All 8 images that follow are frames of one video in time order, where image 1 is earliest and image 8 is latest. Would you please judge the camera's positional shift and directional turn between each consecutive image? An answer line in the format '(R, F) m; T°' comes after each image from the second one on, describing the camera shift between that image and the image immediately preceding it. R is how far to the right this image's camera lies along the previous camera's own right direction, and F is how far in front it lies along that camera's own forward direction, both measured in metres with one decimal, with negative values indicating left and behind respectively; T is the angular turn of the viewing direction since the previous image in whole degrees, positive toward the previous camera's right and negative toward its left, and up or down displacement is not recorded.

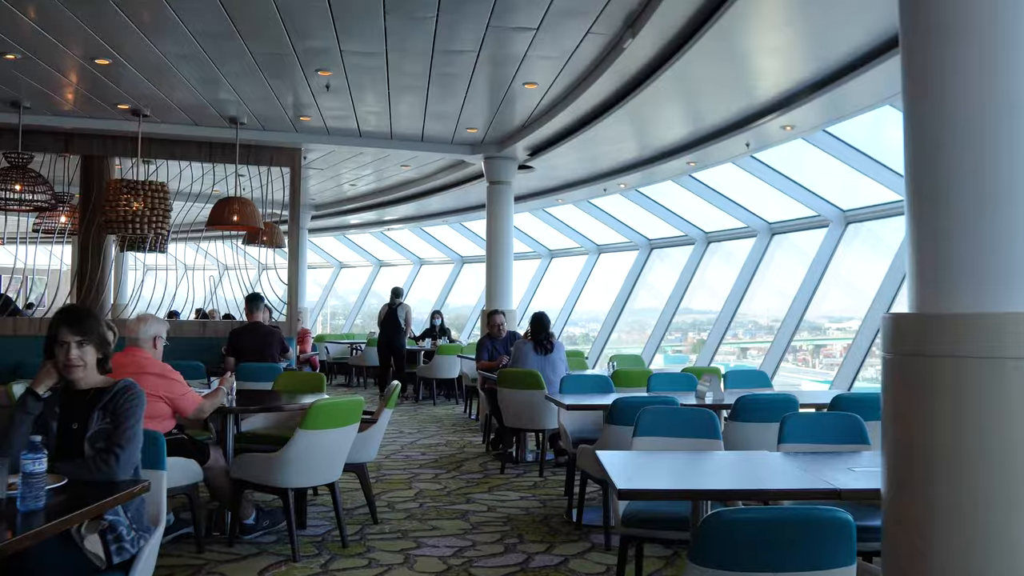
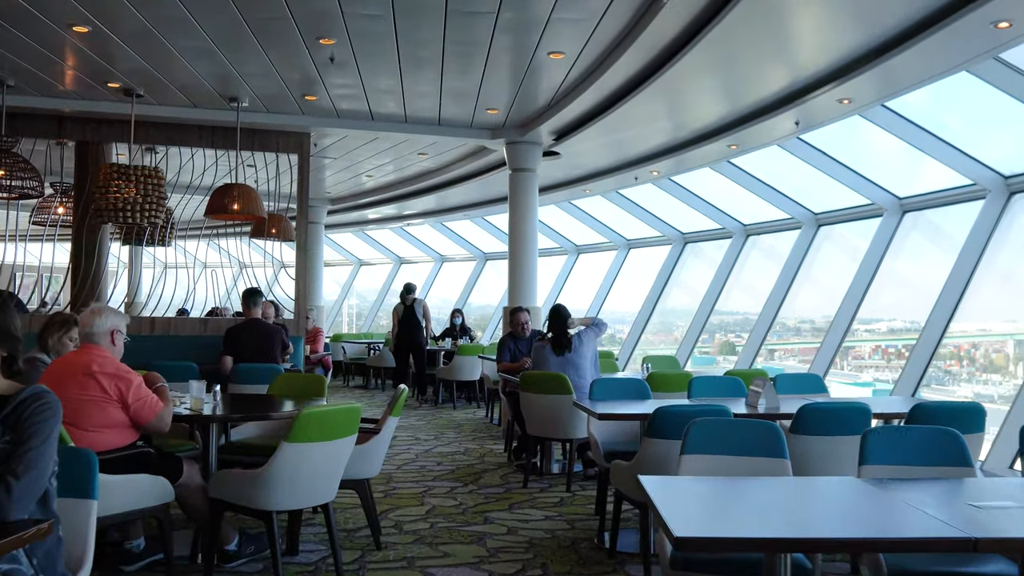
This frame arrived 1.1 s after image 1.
(0.0, +0.7) m; -2°
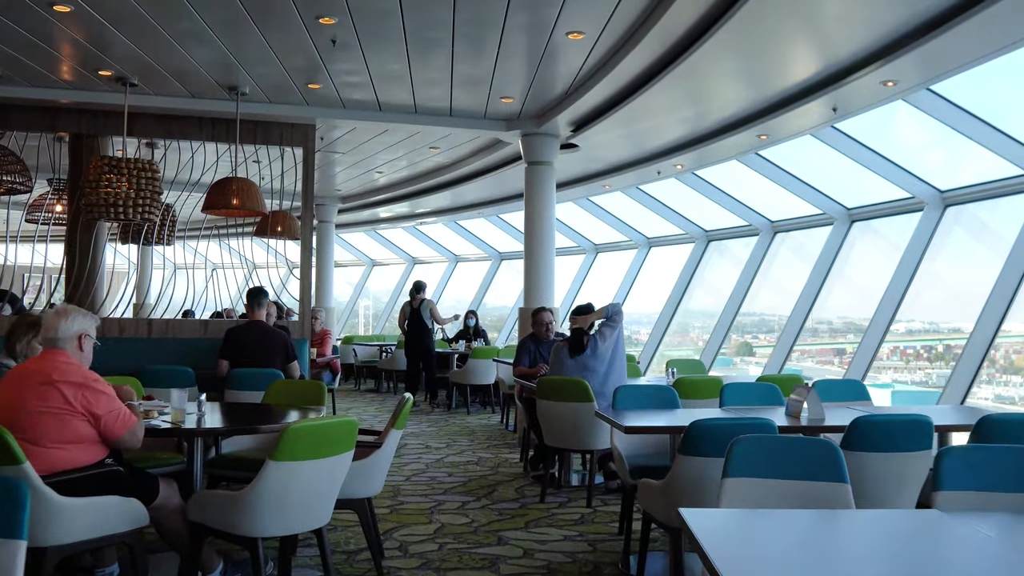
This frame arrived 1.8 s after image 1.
(0.0, +0.4) m; -1°
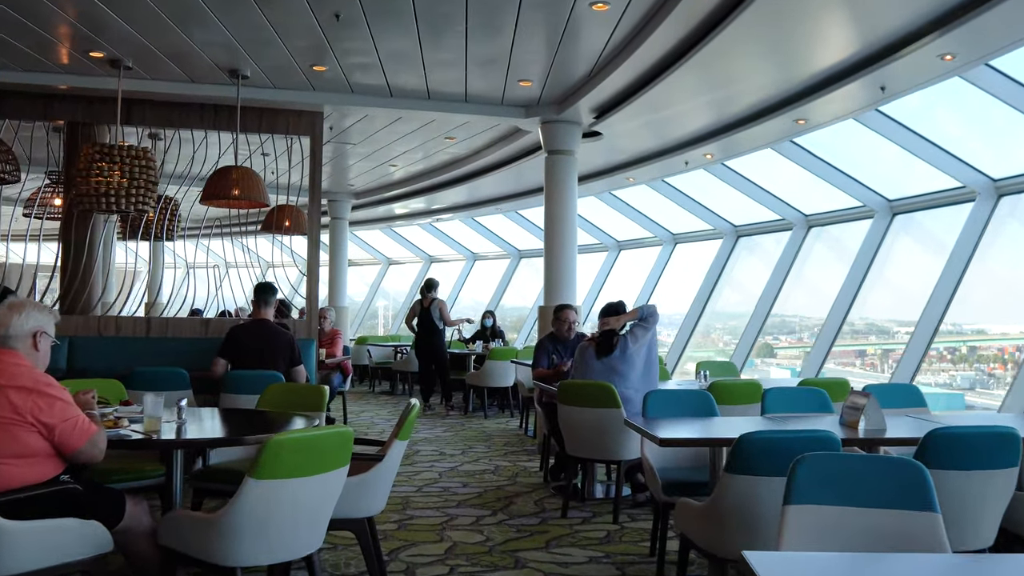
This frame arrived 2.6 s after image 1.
(0.0, +0.5) m; -1°
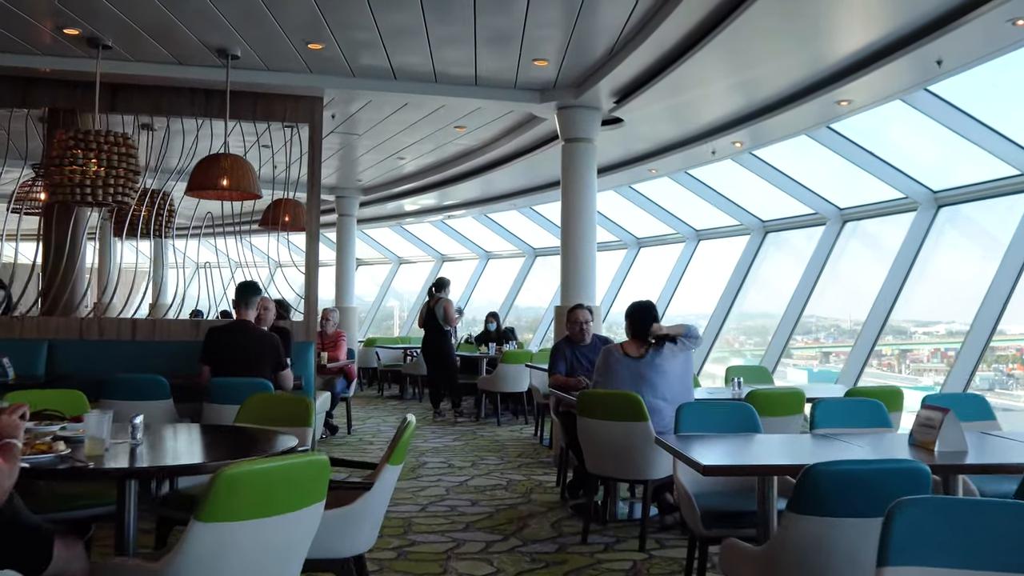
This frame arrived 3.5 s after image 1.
(0.0, +0.6) m; -1°
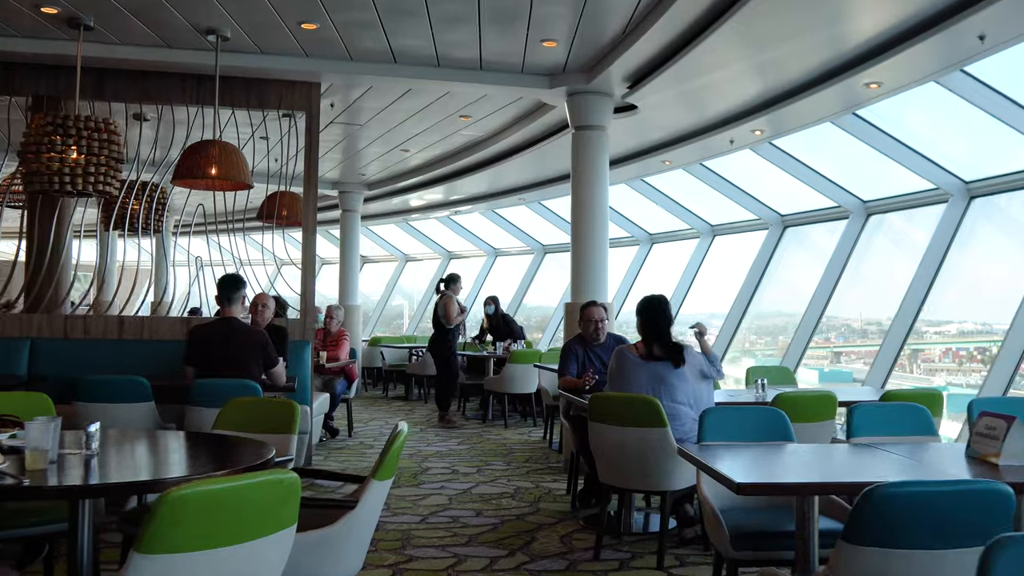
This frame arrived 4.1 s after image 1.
(0.0, +0.4) m; -1°
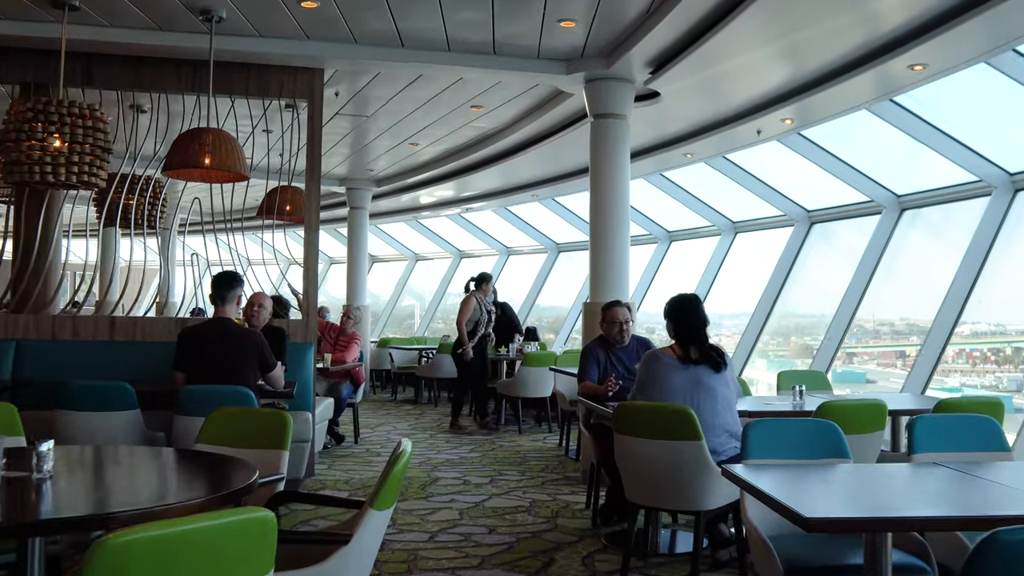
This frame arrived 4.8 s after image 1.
(0.0, +0.4) m; -1°
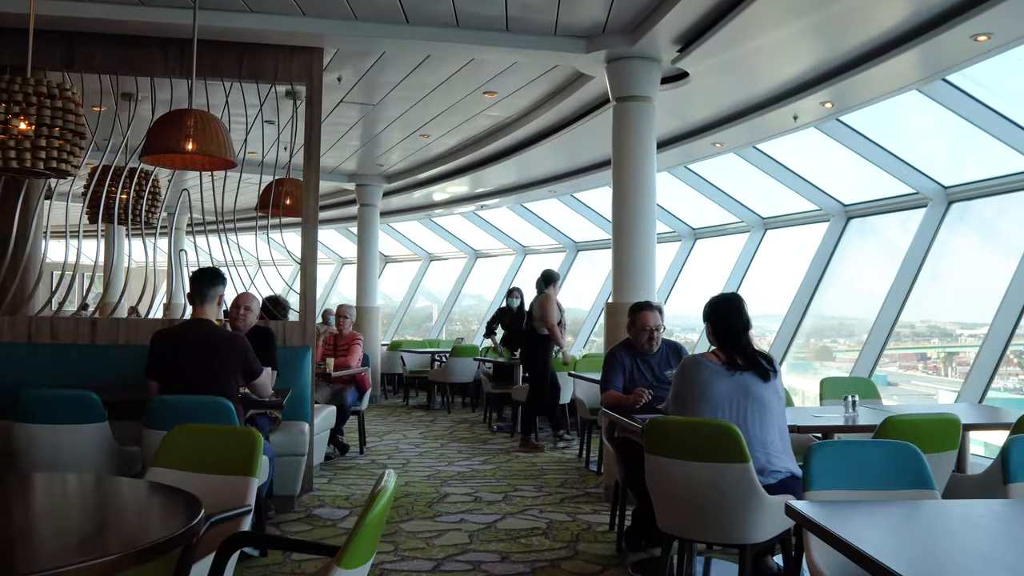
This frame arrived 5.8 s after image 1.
(0.0, +0.5) m; -1°
